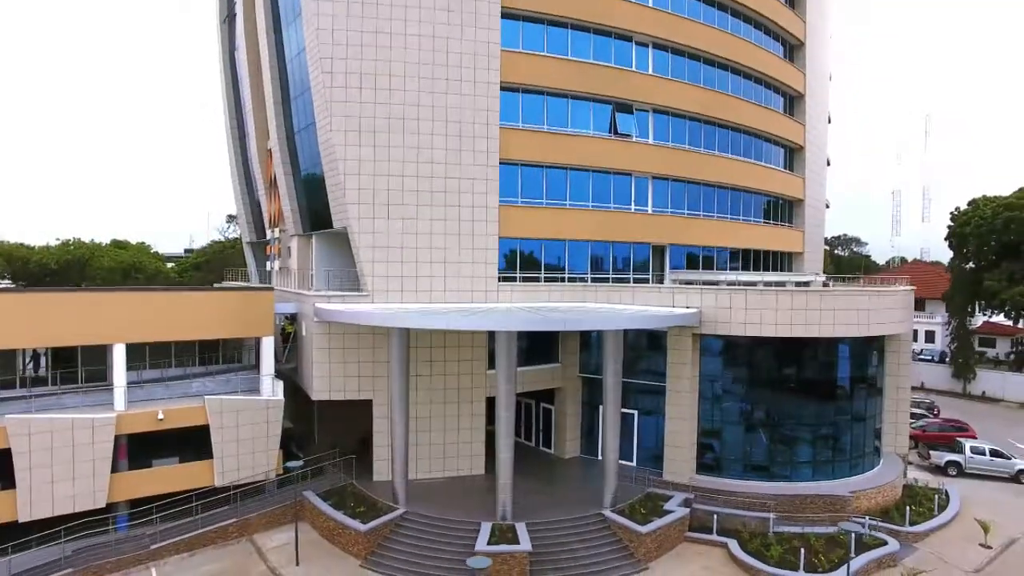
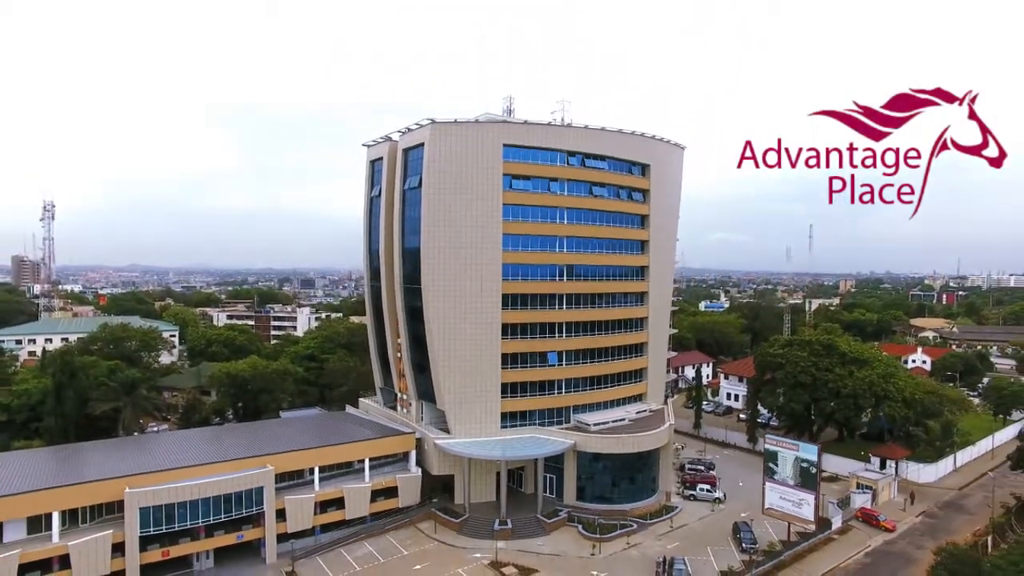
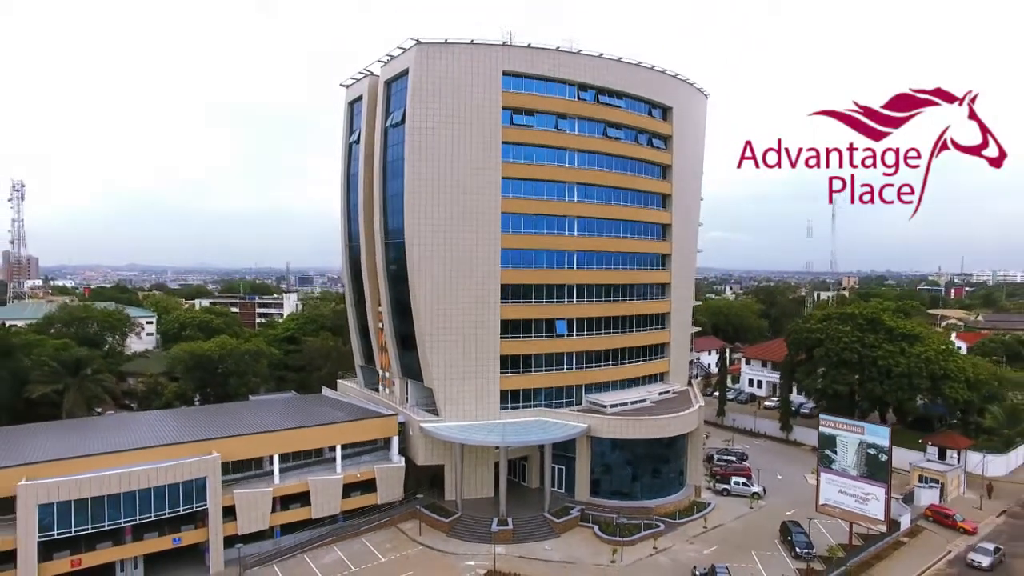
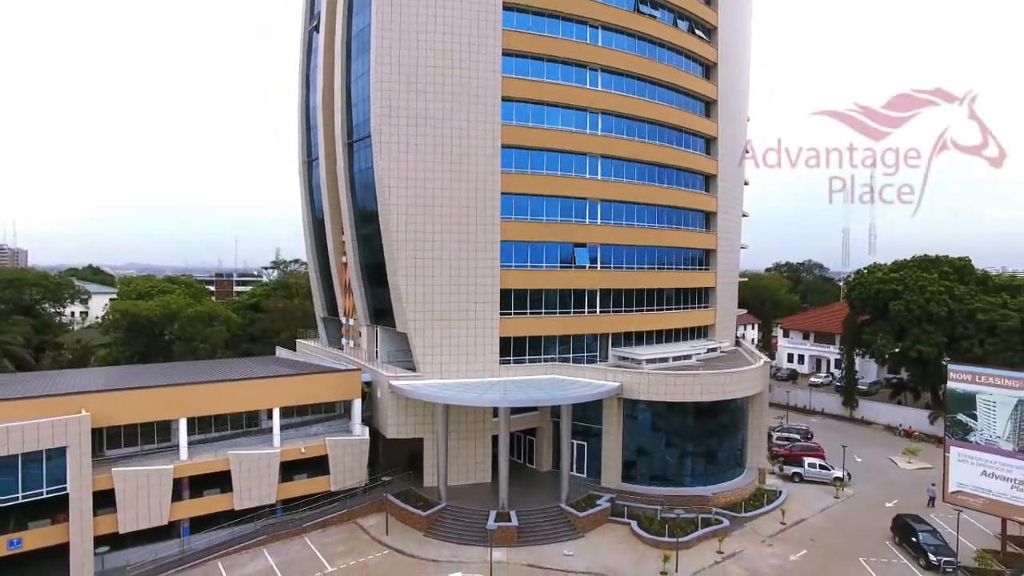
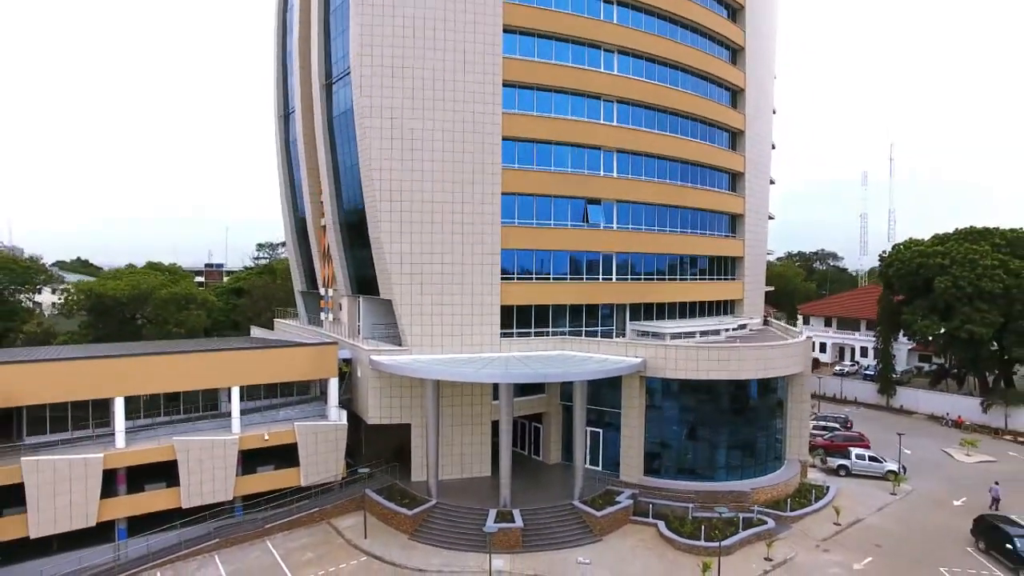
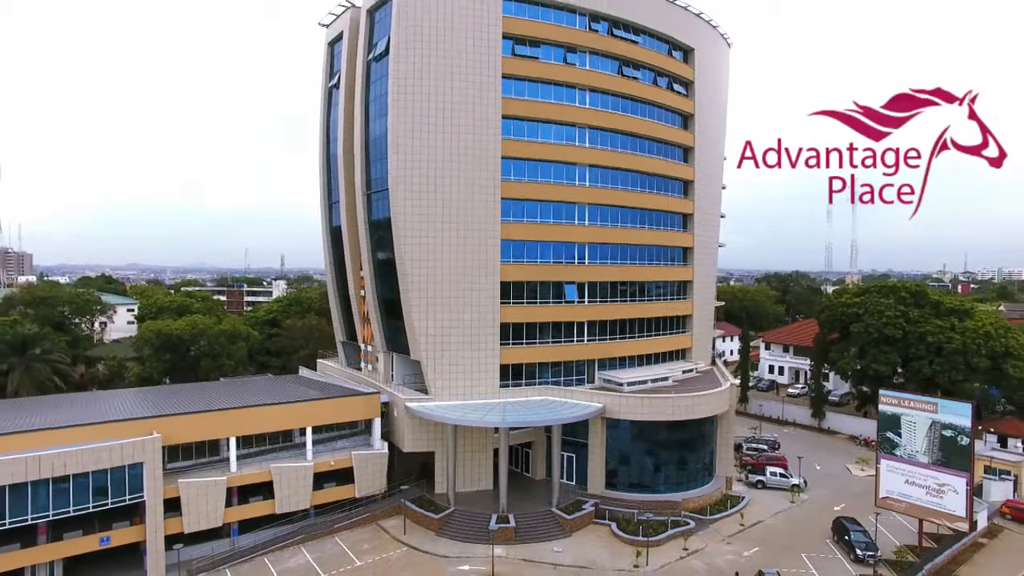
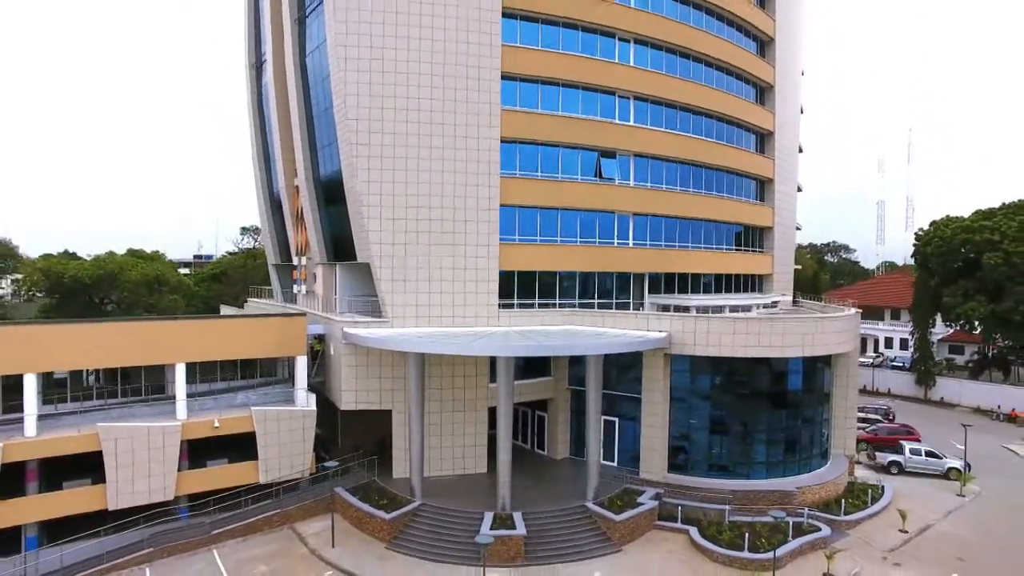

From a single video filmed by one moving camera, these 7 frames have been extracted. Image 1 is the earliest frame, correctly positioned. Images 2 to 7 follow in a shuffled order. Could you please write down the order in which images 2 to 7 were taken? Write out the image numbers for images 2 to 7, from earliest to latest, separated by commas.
7, 5, 4, 6, 3, 2
